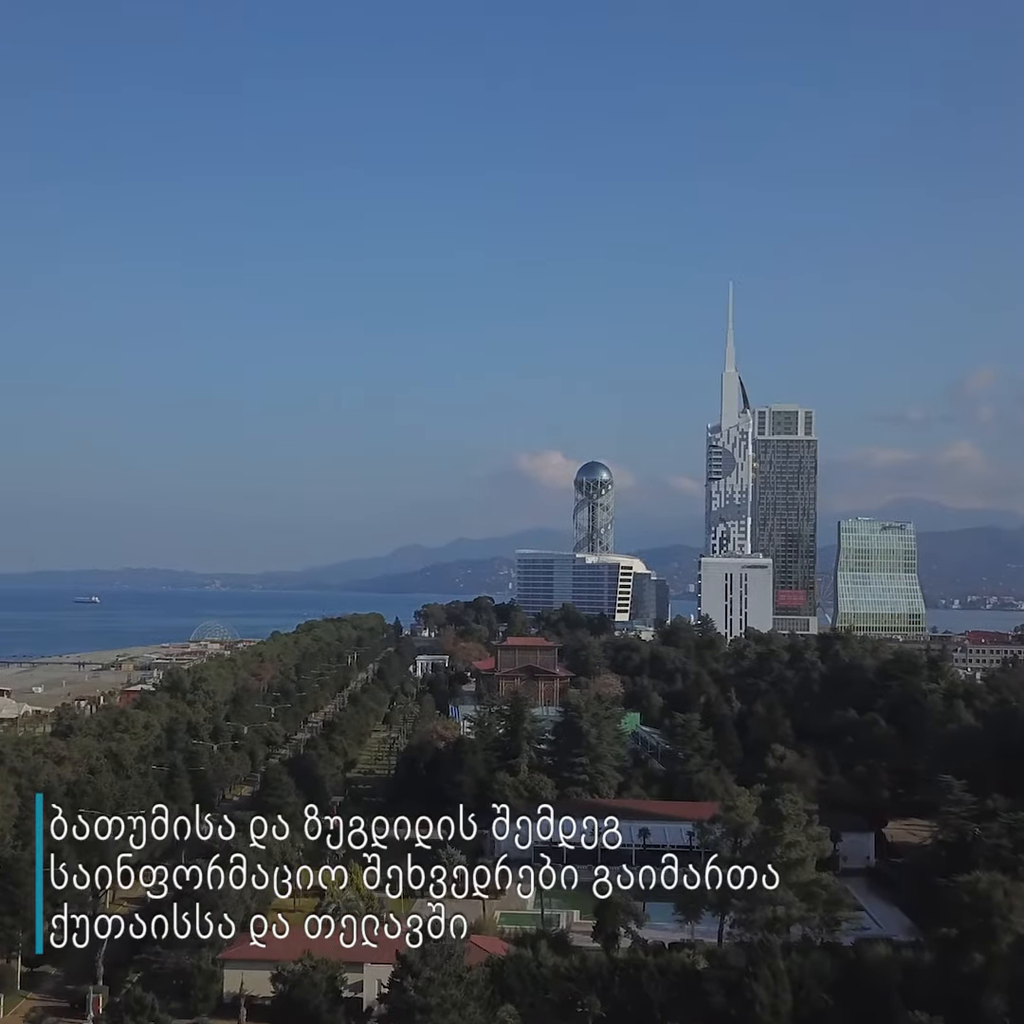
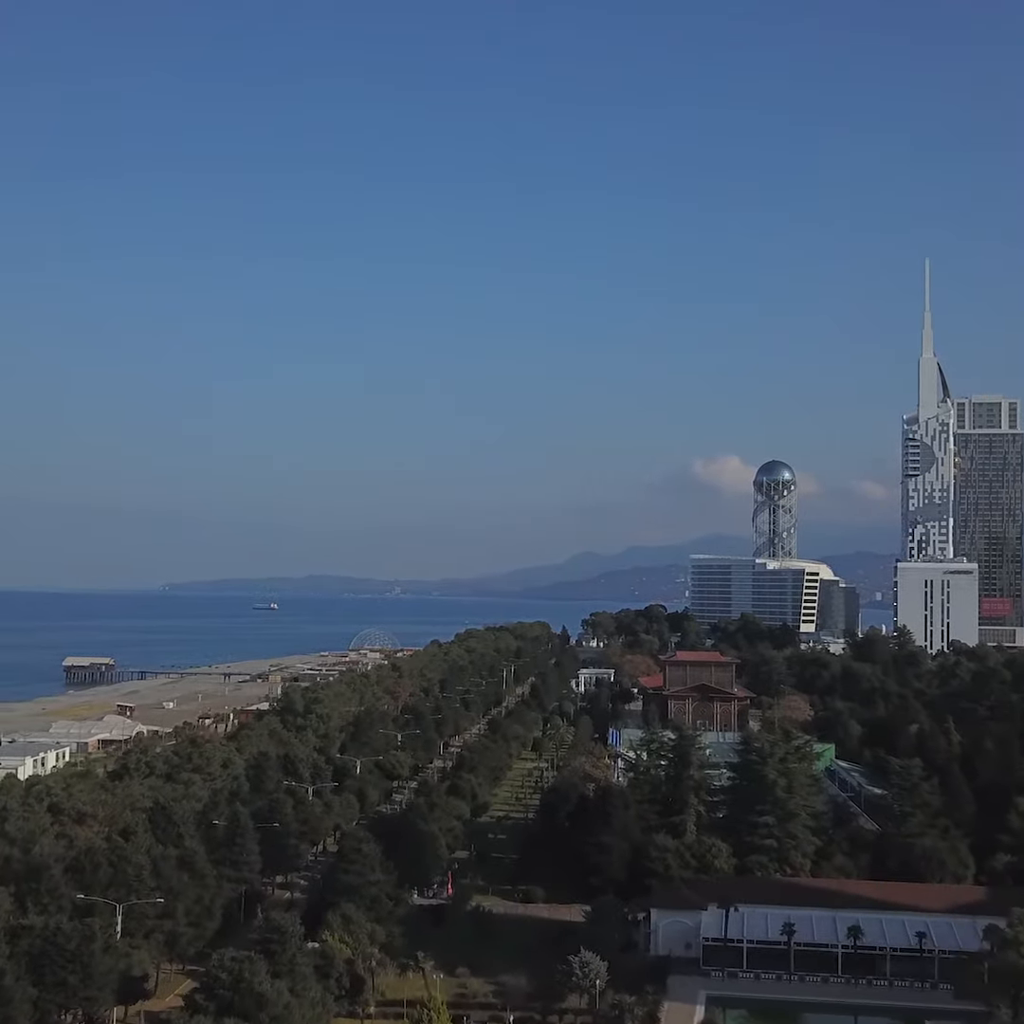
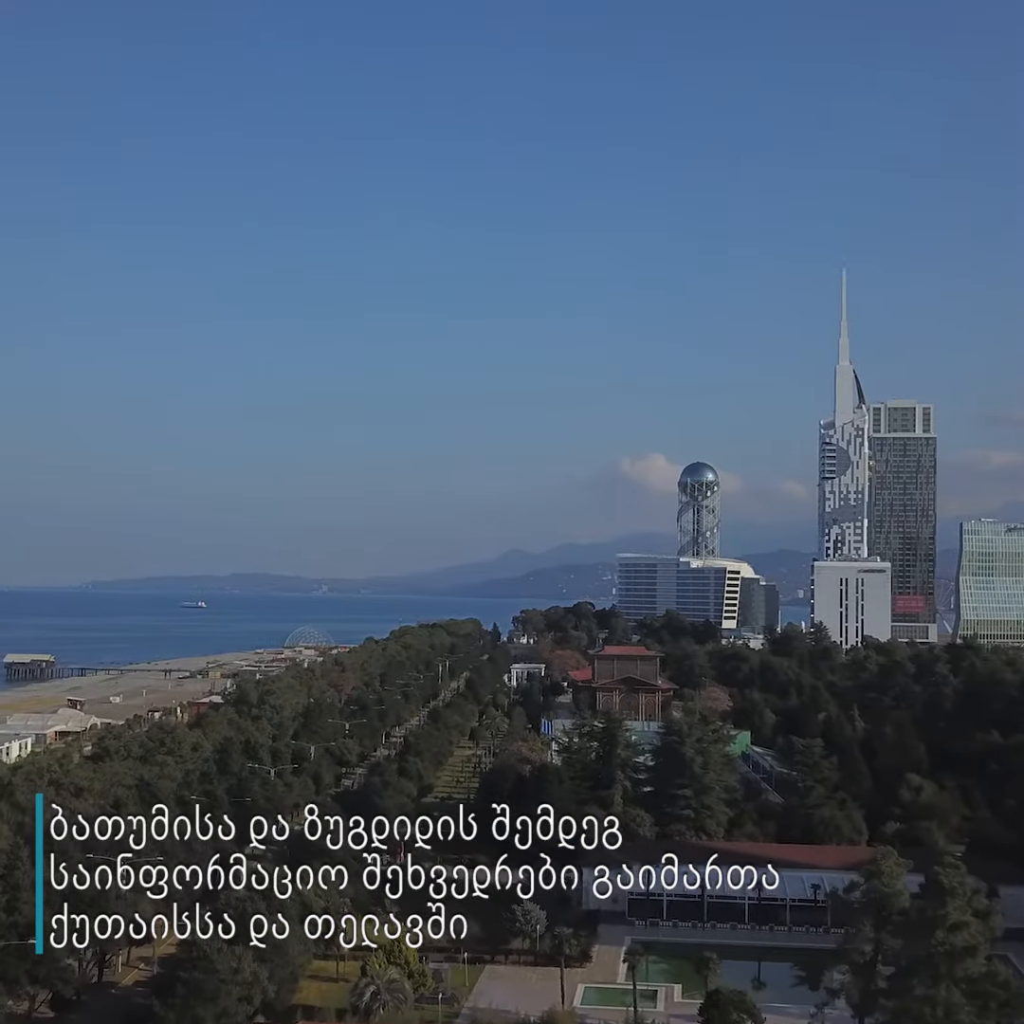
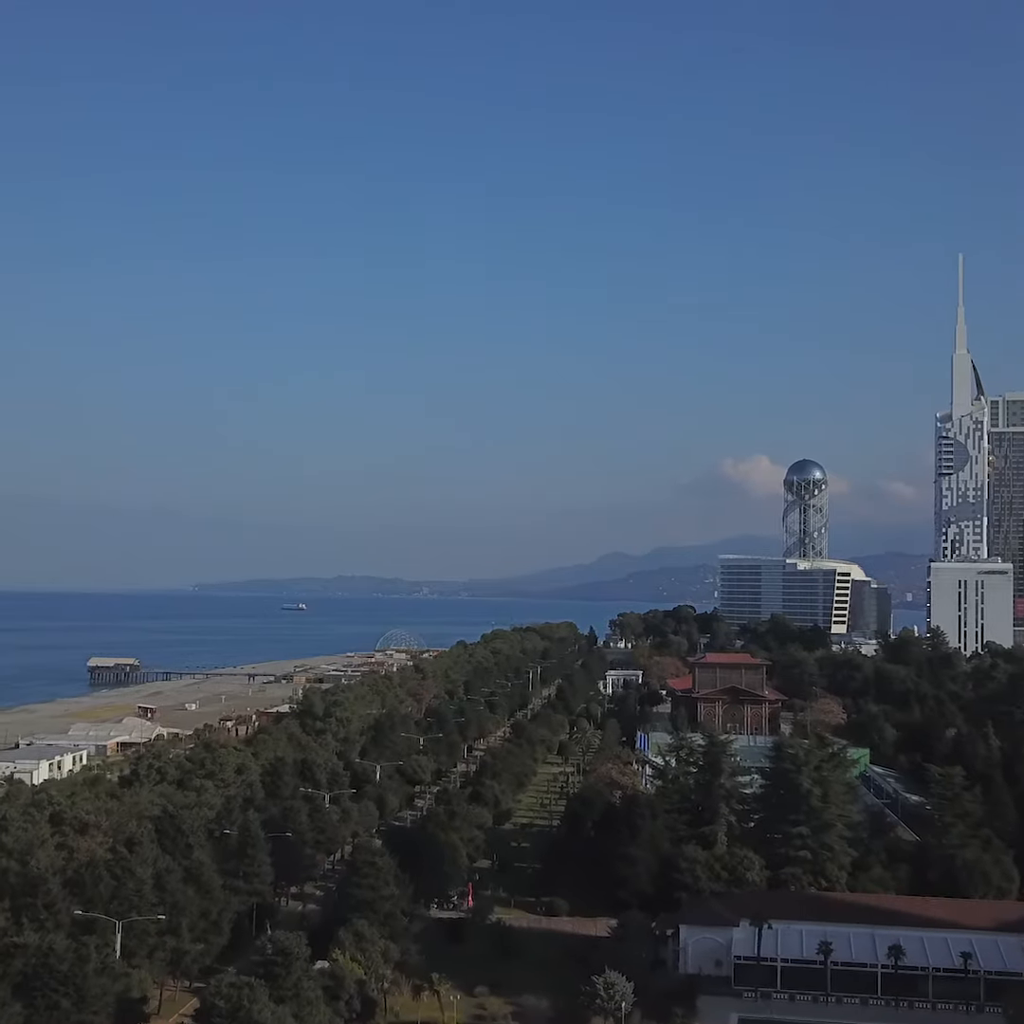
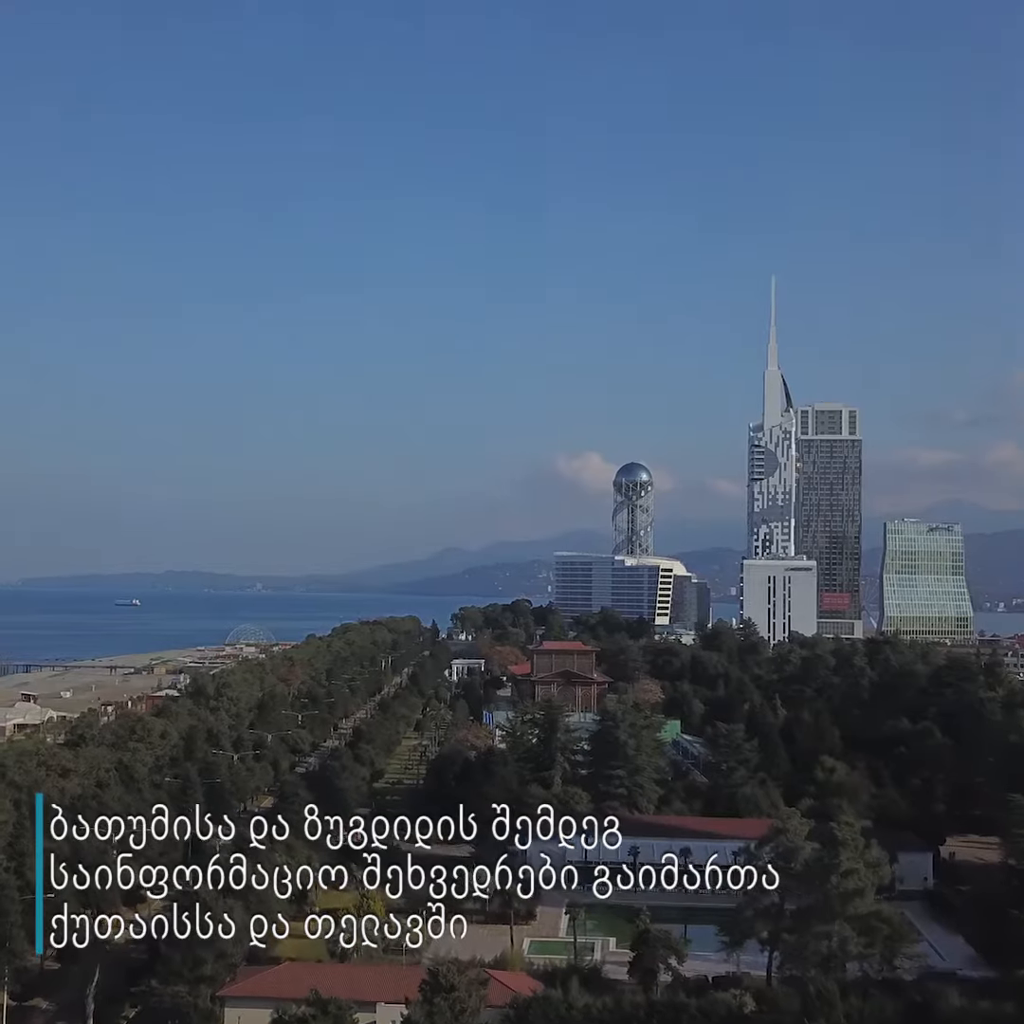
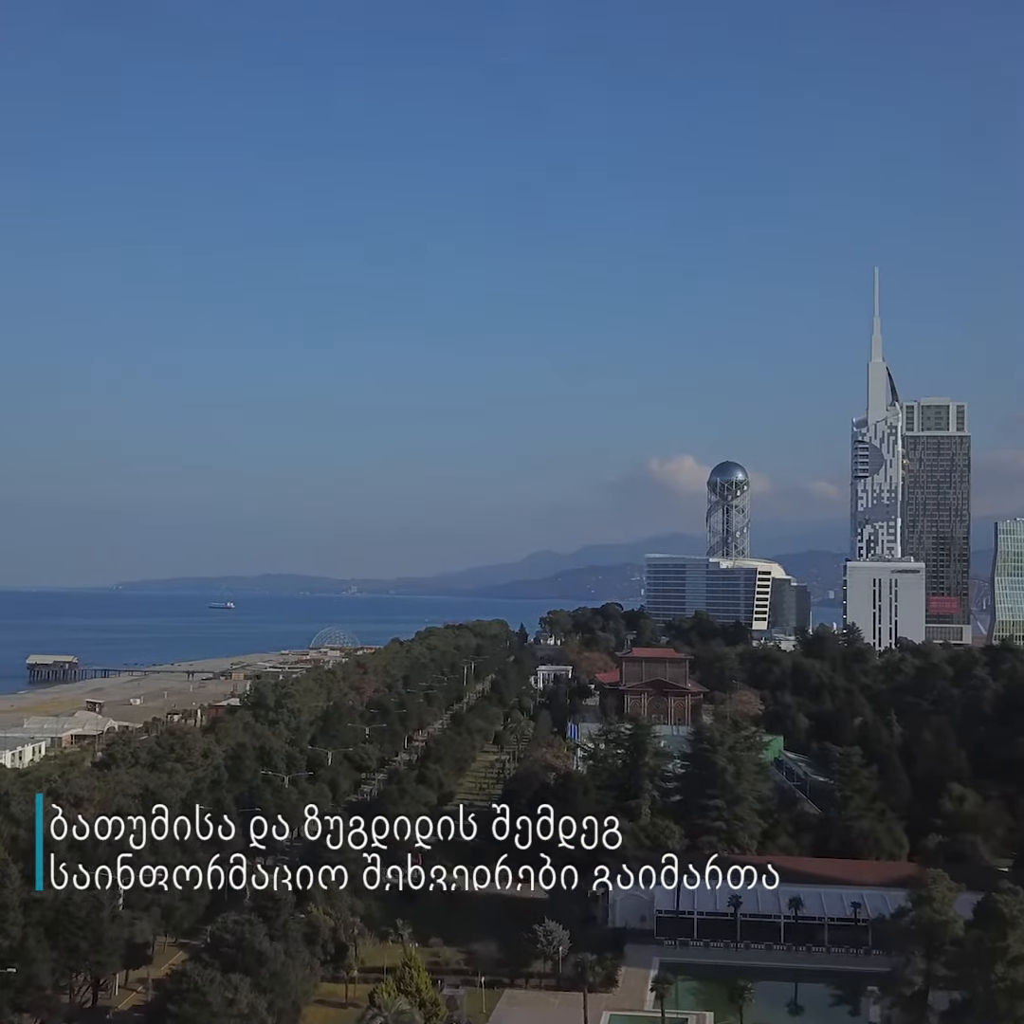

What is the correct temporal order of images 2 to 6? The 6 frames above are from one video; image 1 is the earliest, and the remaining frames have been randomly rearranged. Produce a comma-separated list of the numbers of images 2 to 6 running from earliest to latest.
5, 3, 6, 2, 4
